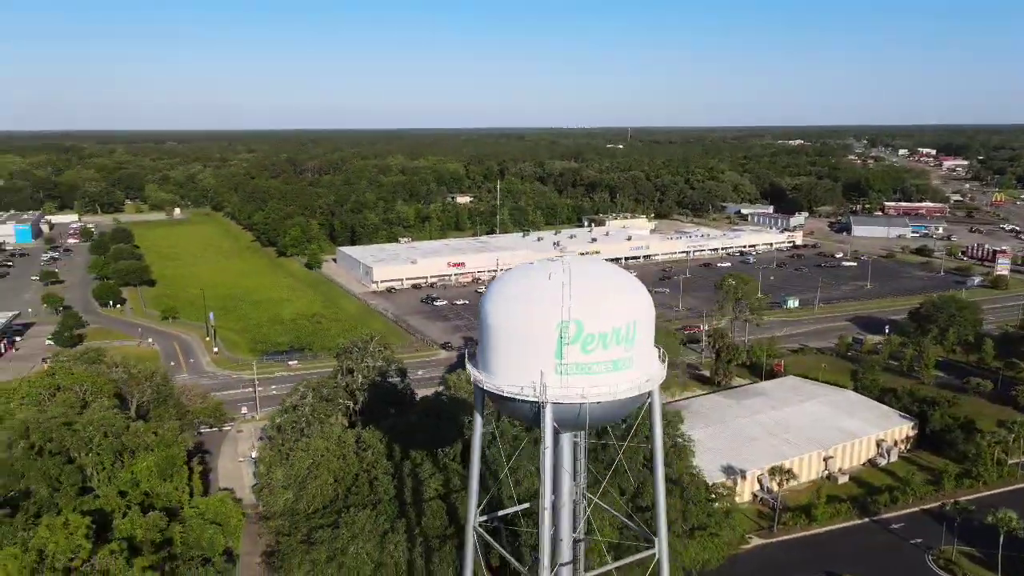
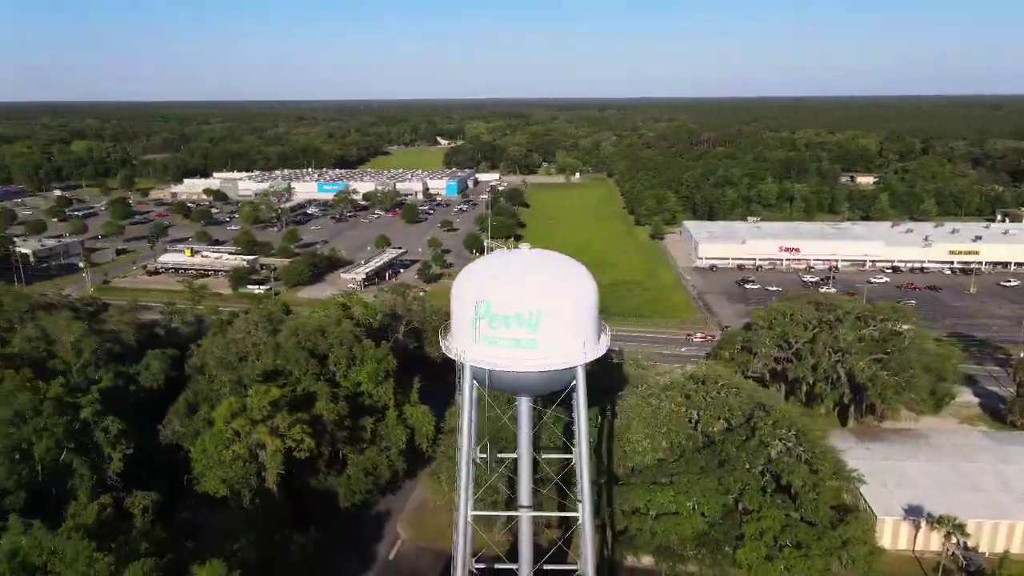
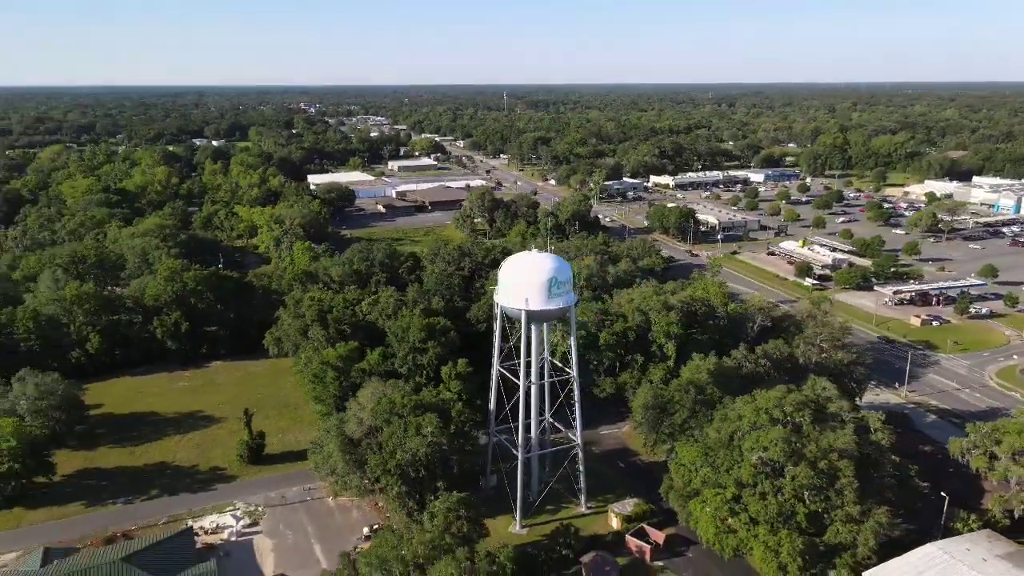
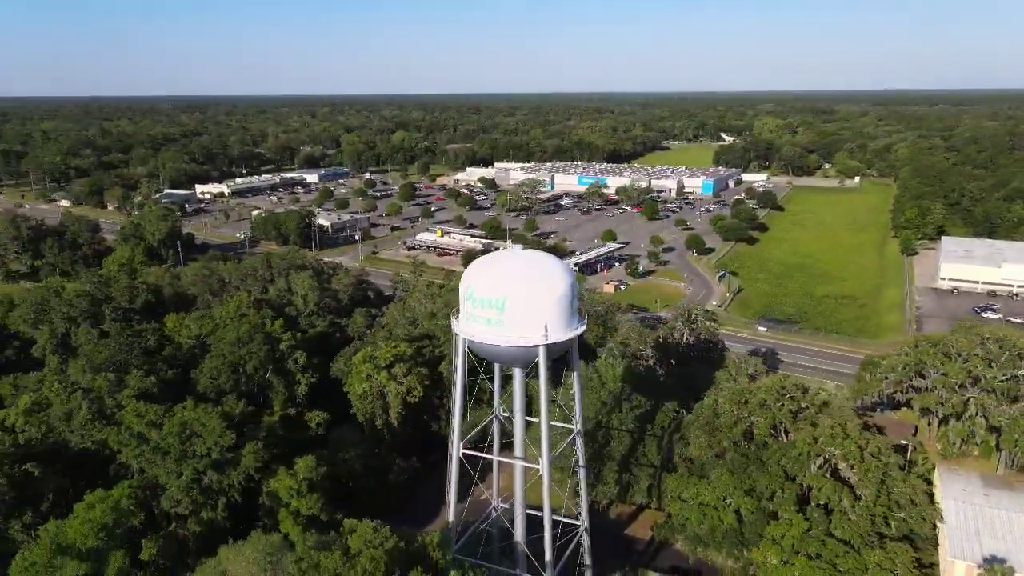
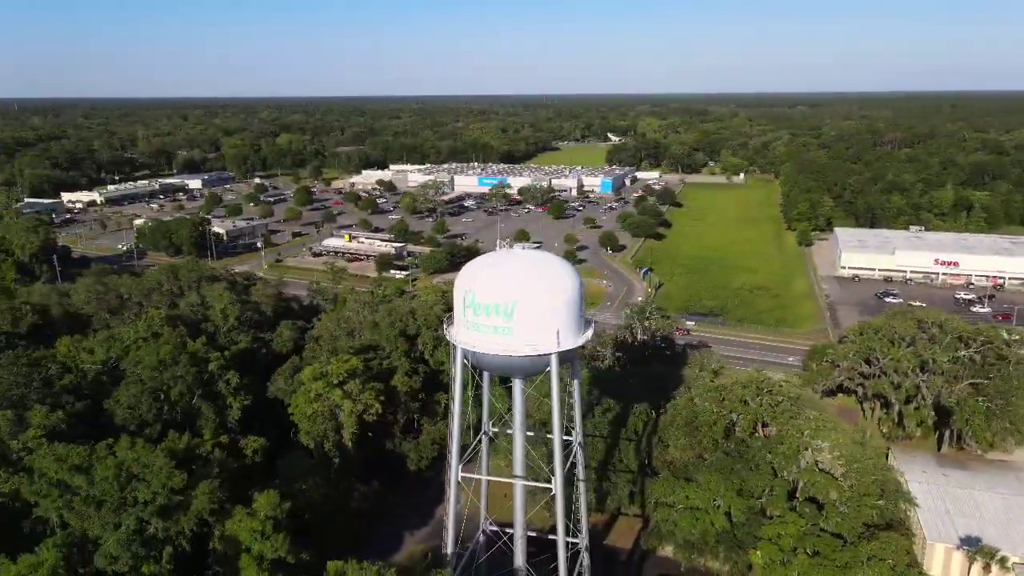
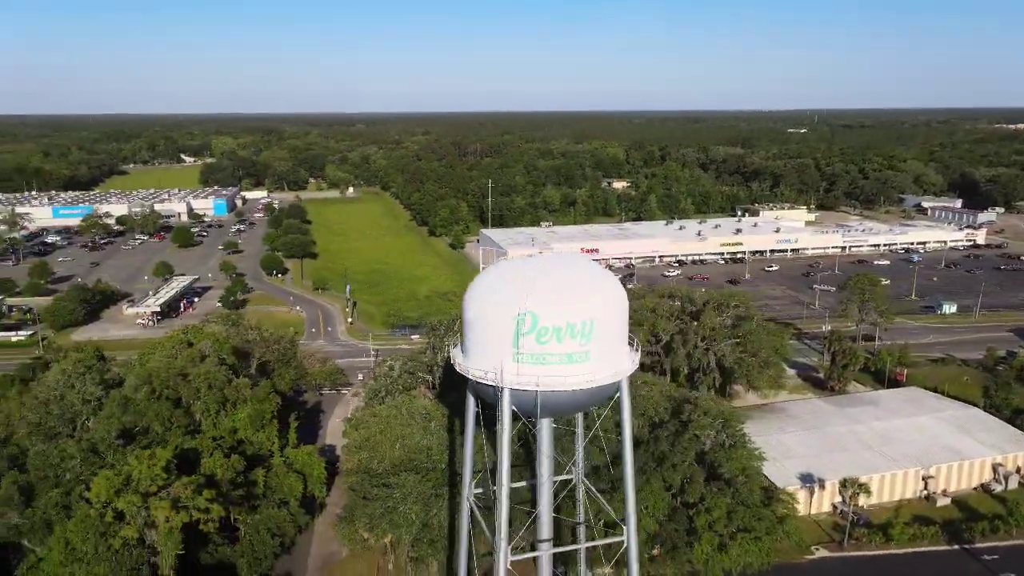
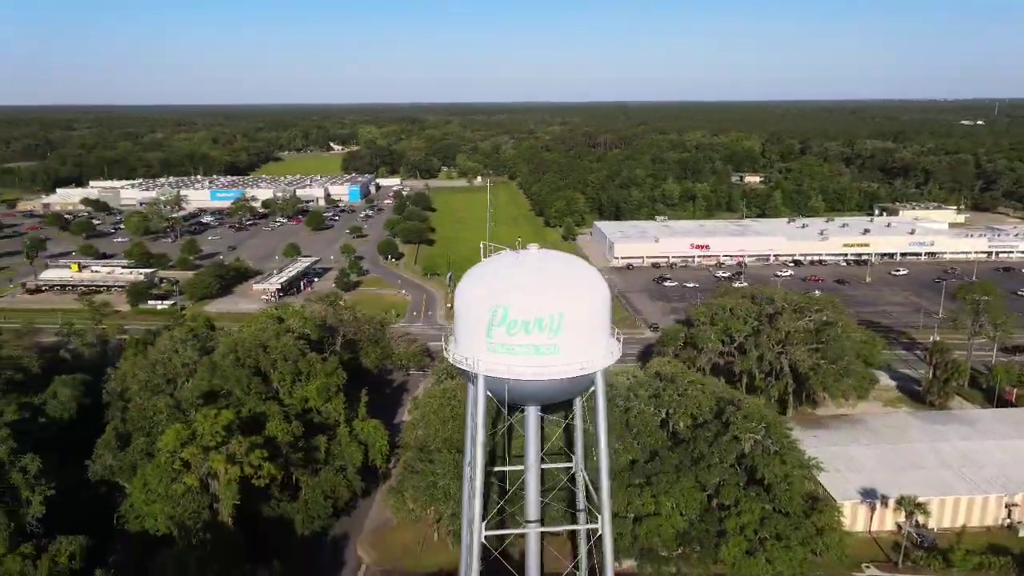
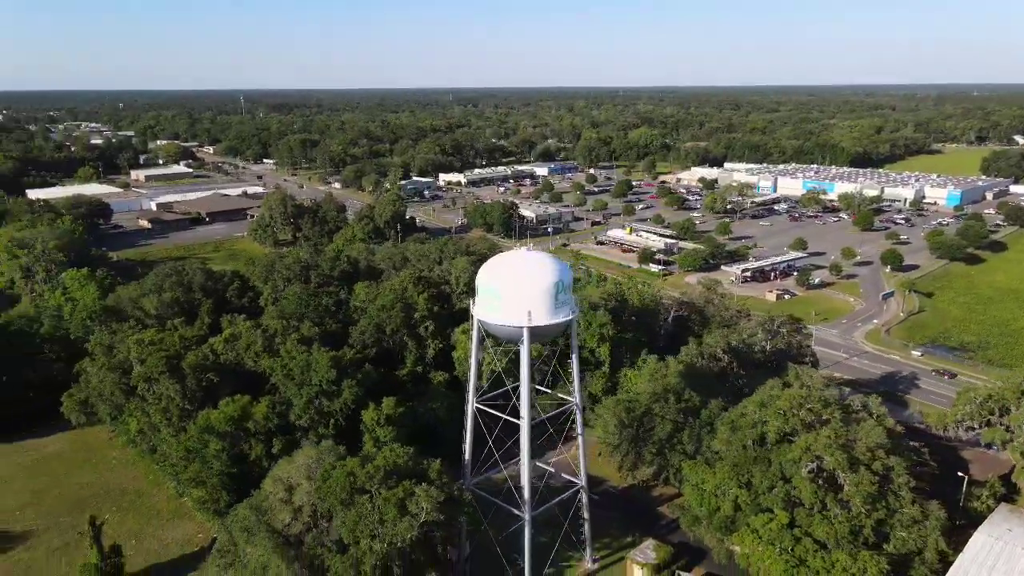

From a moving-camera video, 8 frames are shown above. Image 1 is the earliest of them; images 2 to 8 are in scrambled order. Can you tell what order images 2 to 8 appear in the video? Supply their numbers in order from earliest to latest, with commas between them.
6, 7, 2, 5, 4, 8, 3
